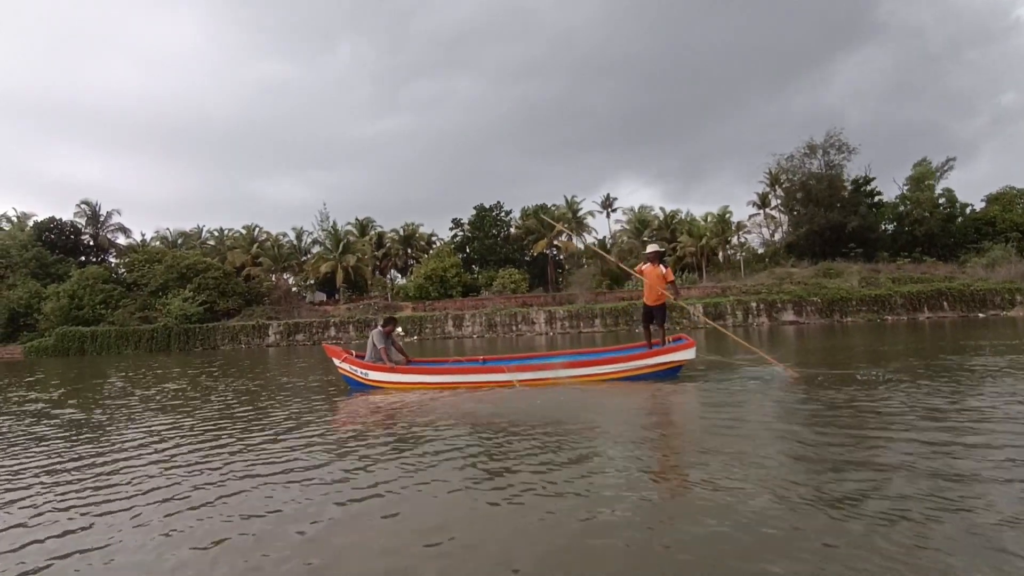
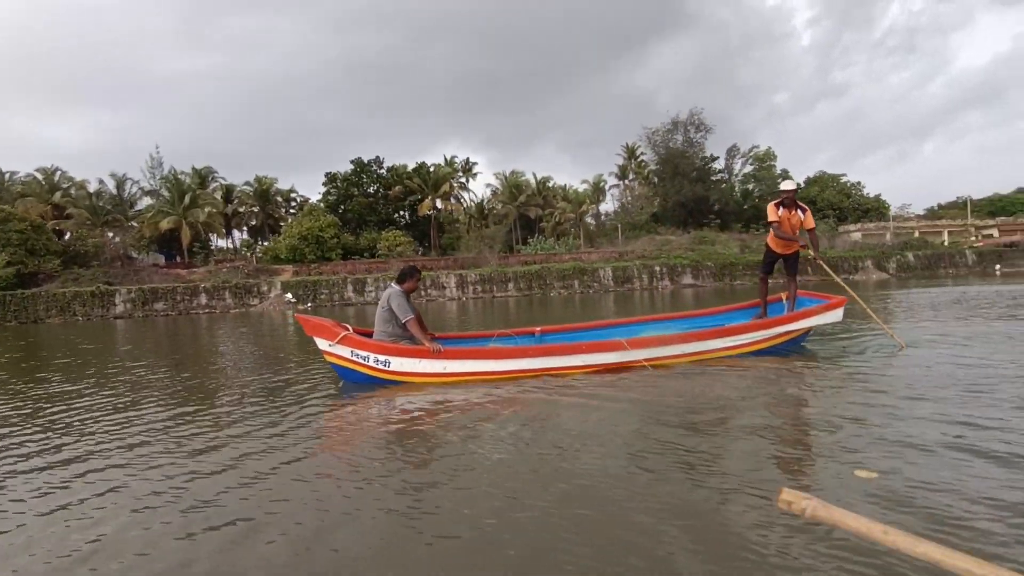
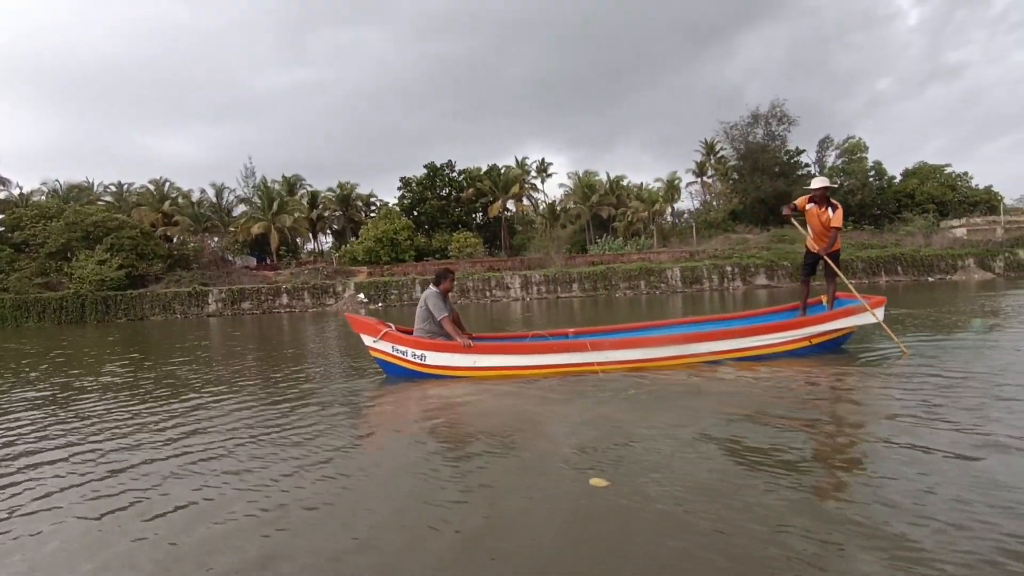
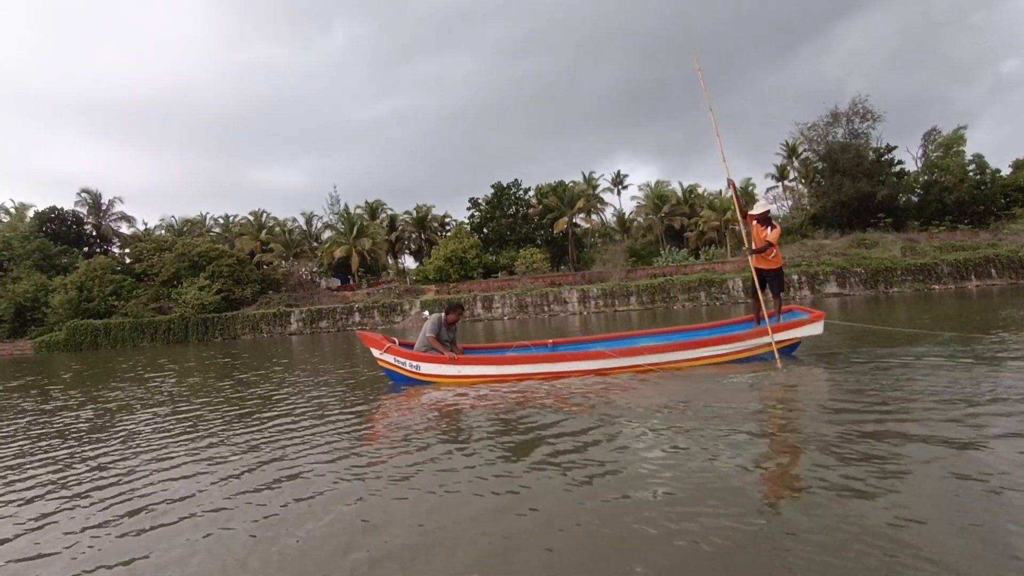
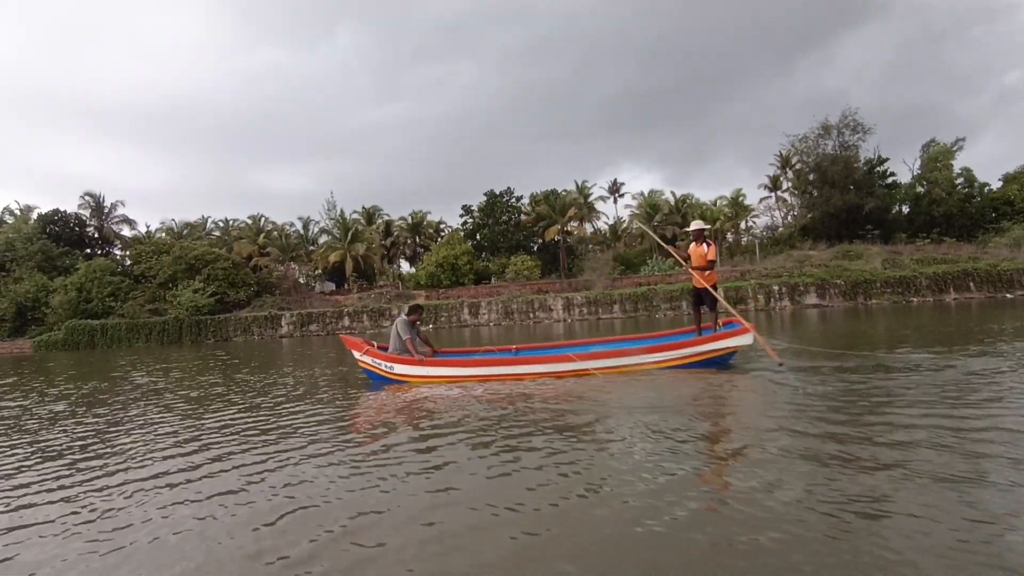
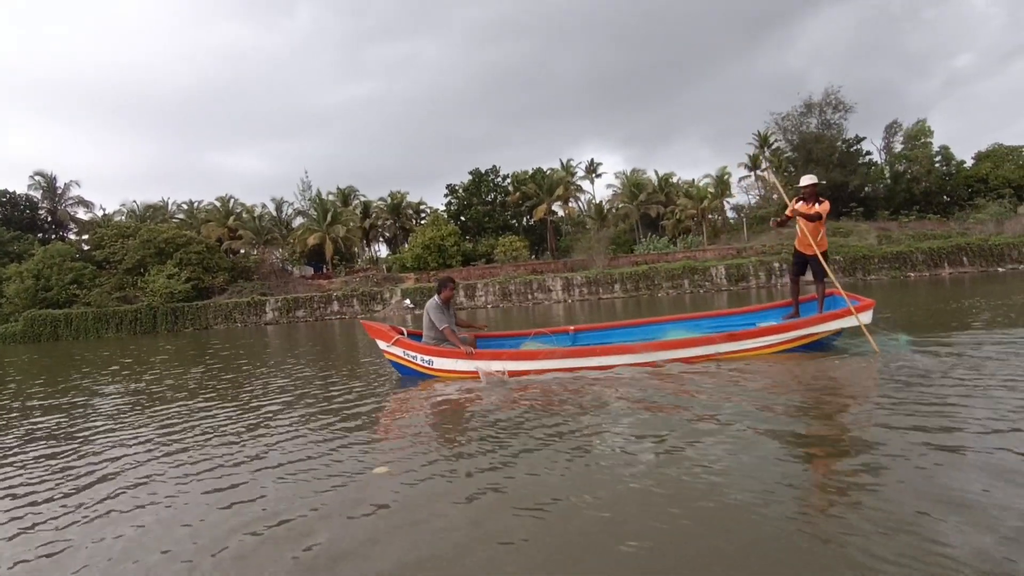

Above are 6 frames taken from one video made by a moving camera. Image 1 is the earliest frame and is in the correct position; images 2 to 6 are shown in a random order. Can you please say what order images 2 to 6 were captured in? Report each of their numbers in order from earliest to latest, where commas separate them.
5, 4, 6, 3, 2
